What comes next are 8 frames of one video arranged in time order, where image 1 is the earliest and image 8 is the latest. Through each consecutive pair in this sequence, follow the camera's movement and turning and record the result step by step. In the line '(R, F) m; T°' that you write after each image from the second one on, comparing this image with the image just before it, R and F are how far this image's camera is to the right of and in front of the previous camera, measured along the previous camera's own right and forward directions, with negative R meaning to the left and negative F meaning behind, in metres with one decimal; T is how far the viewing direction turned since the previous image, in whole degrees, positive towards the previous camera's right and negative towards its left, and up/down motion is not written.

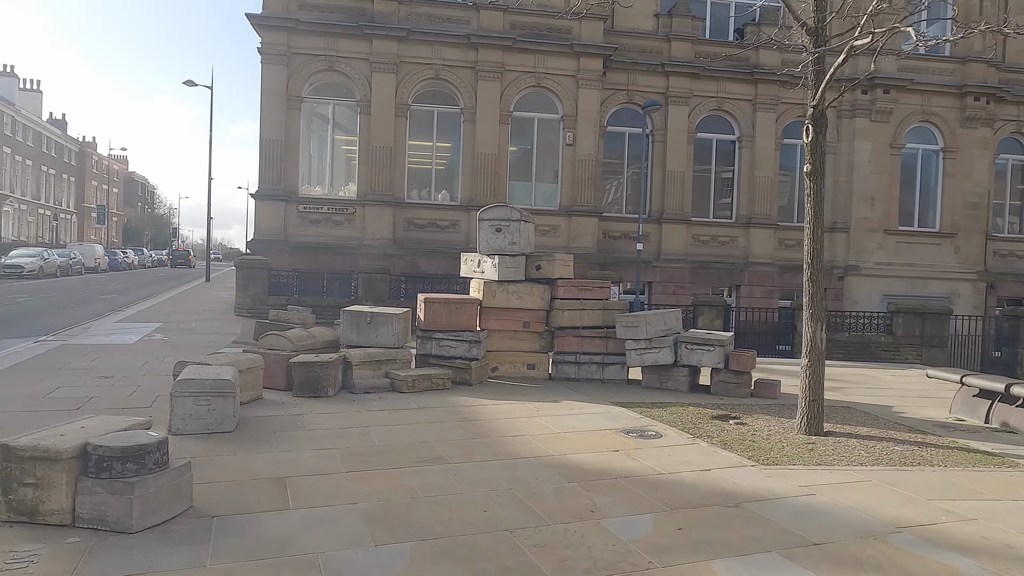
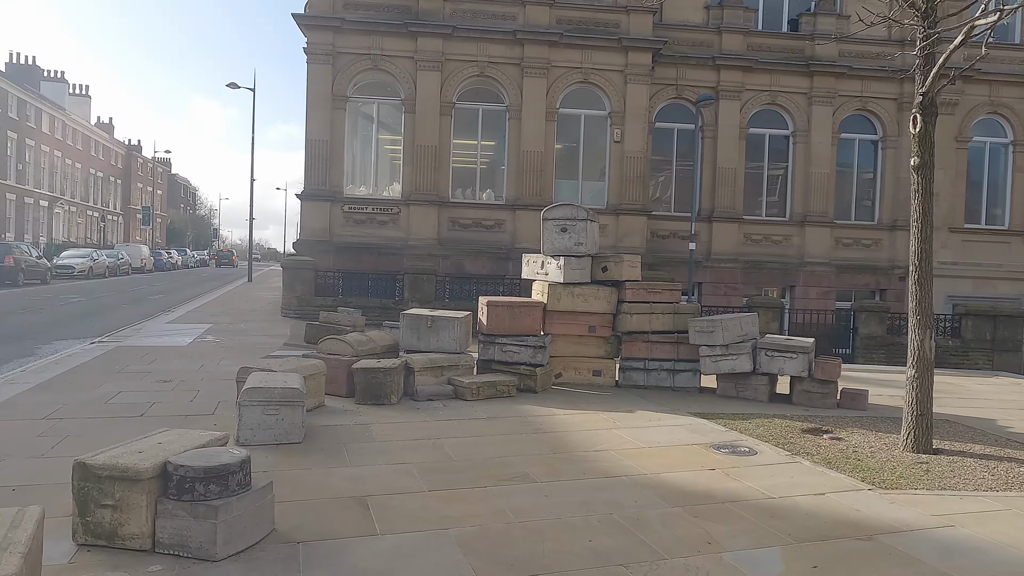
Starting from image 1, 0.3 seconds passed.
(-0.5, +0.4) m; -3°
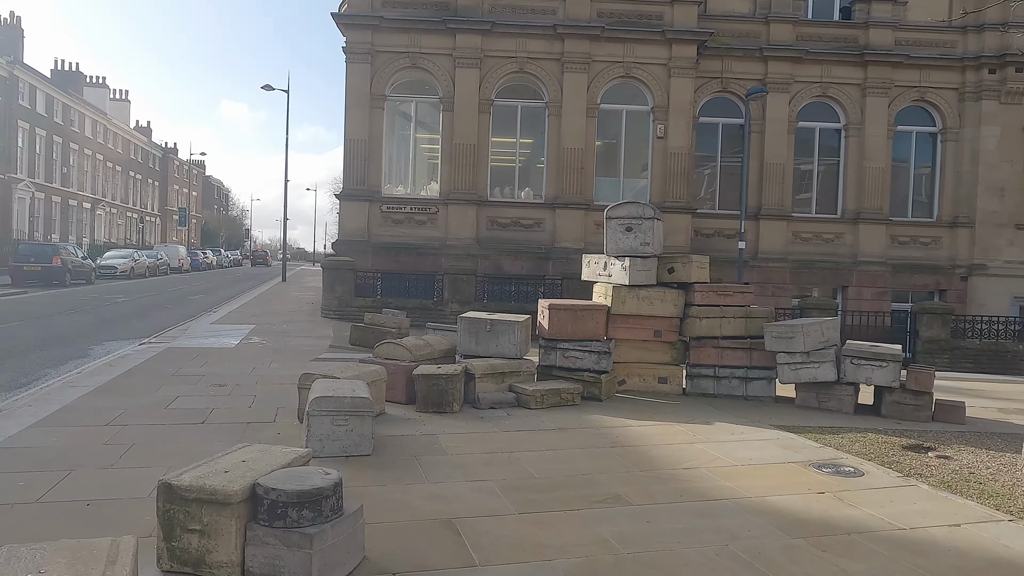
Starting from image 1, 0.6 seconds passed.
(-0.5, +0.4) m; -2°
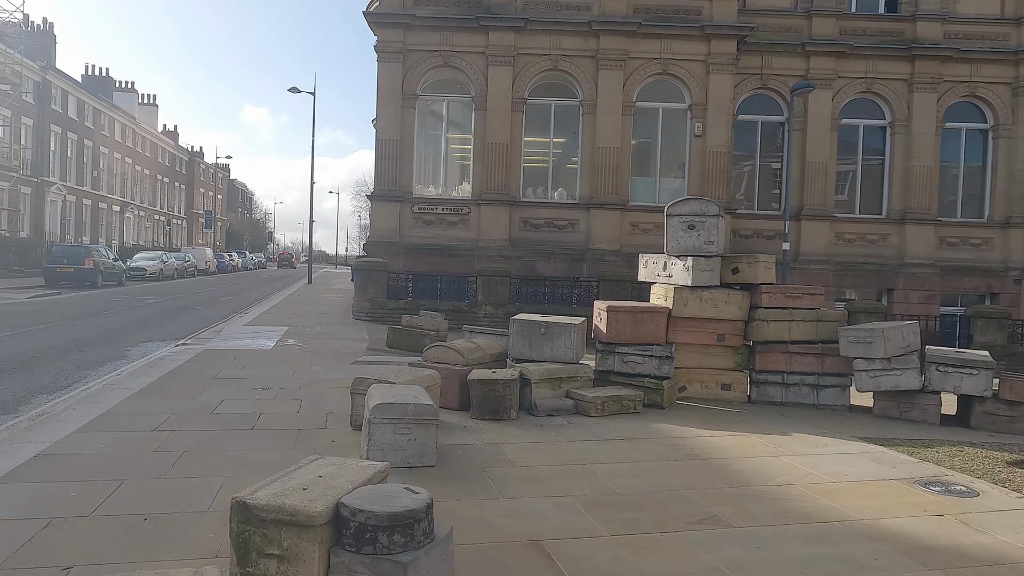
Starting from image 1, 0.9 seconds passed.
(-0.4, +0.4) m; -2°
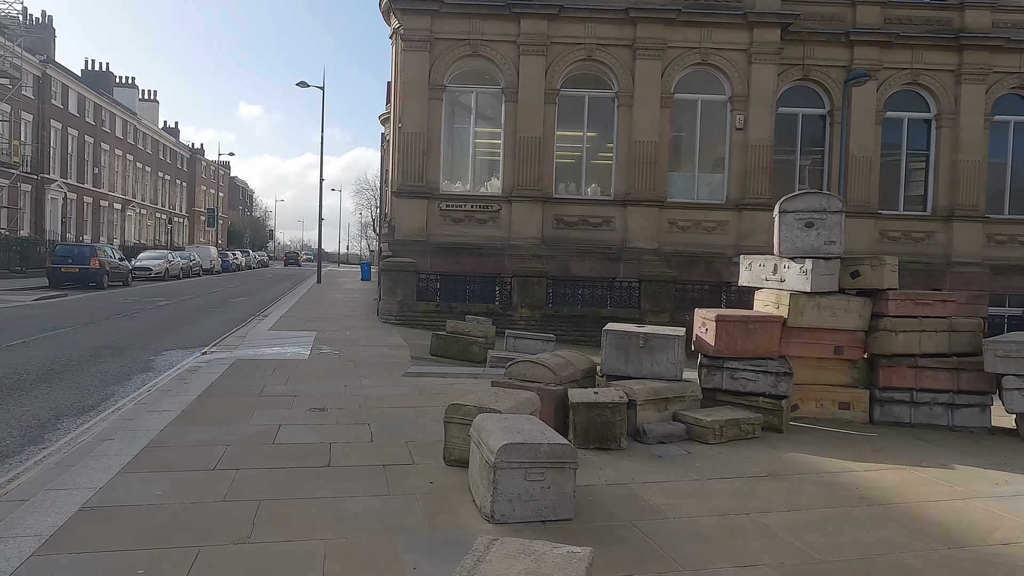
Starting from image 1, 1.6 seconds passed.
(-1.0, +0.9) m; 0°
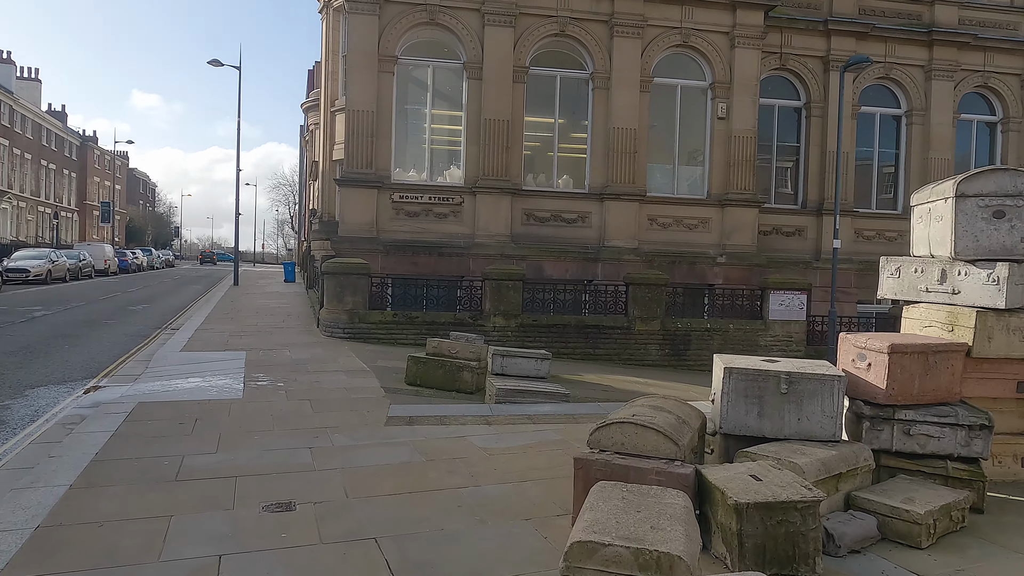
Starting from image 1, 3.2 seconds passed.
(-1.1, +2.4) m; +7°
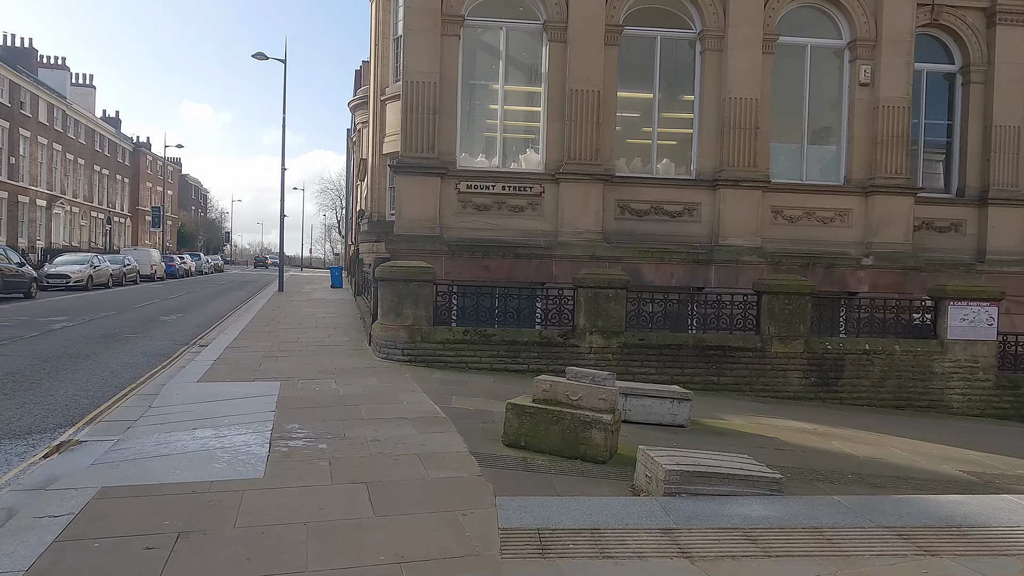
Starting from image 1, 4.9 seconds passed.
(-1.0, +2.8) m; -4°
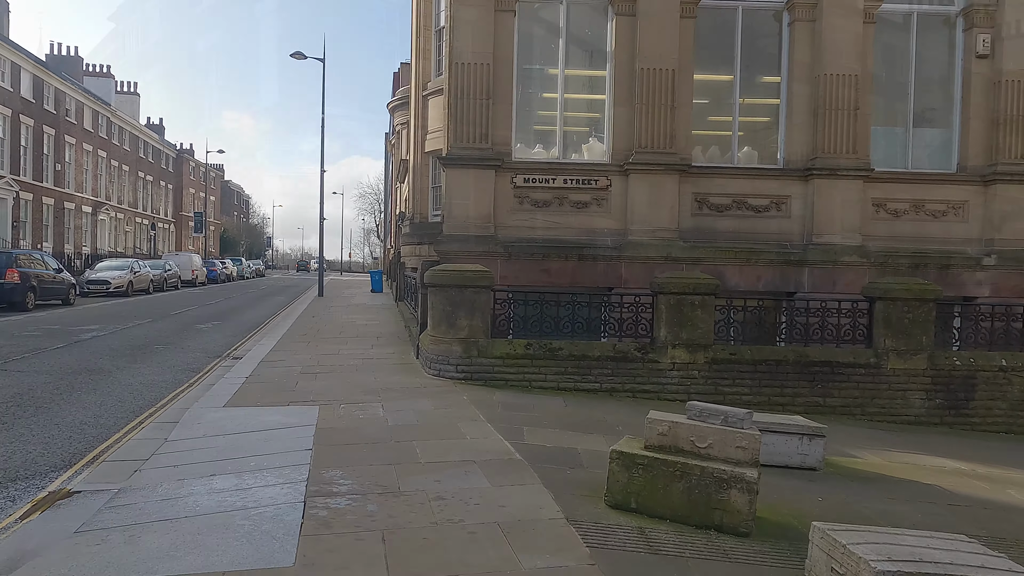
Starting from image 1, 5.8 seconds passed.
(-0.5, +1.3) m; -3°
